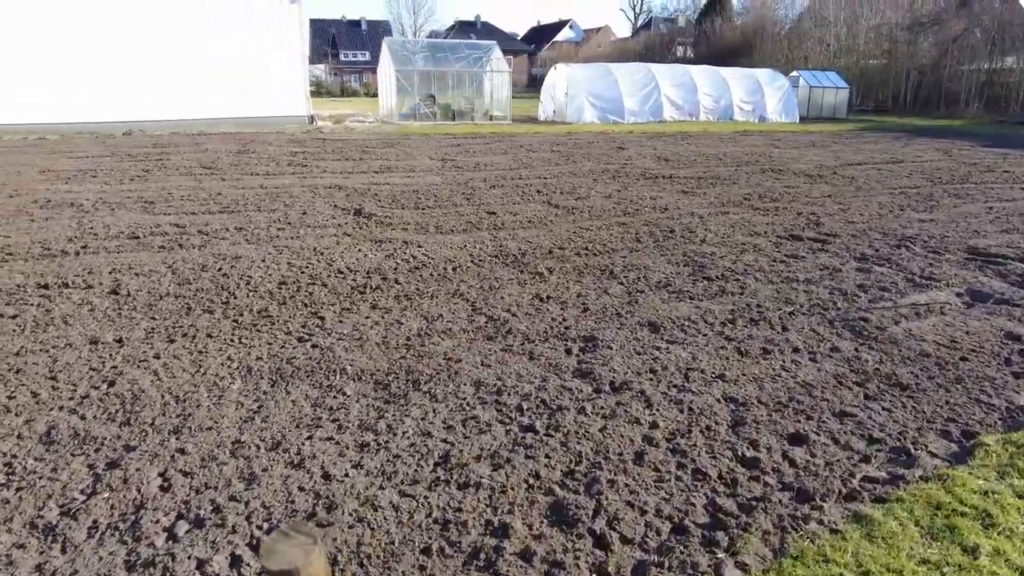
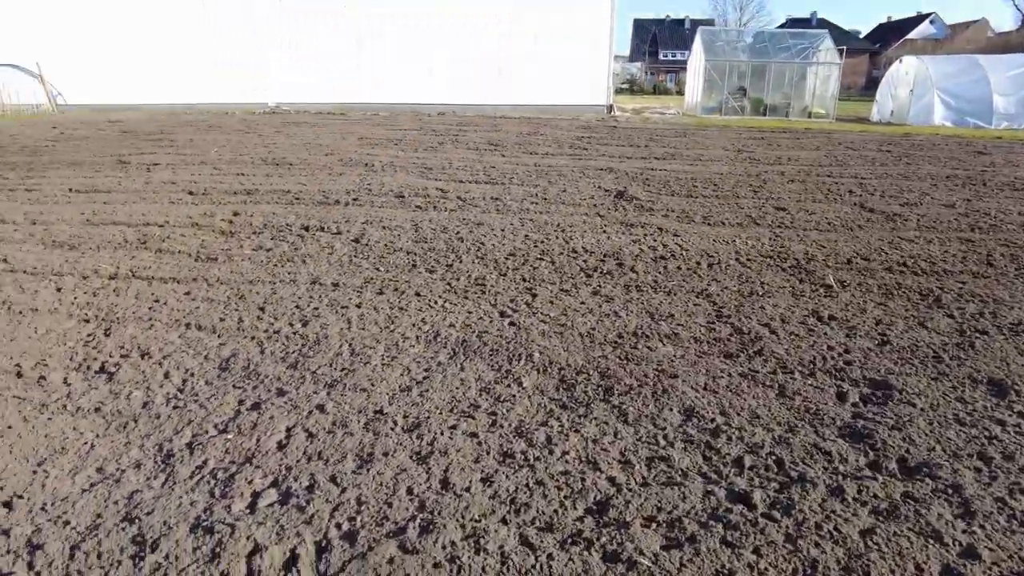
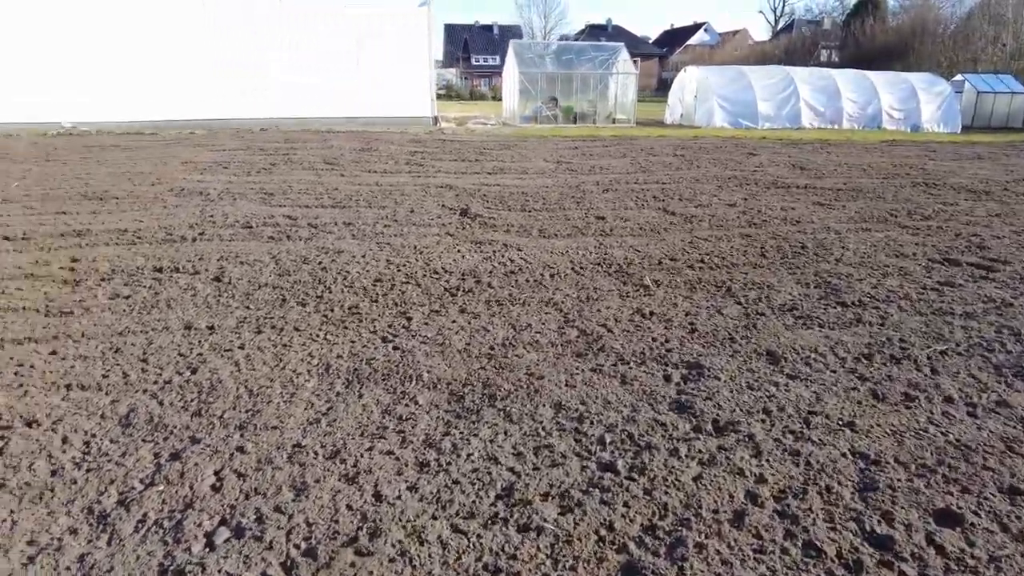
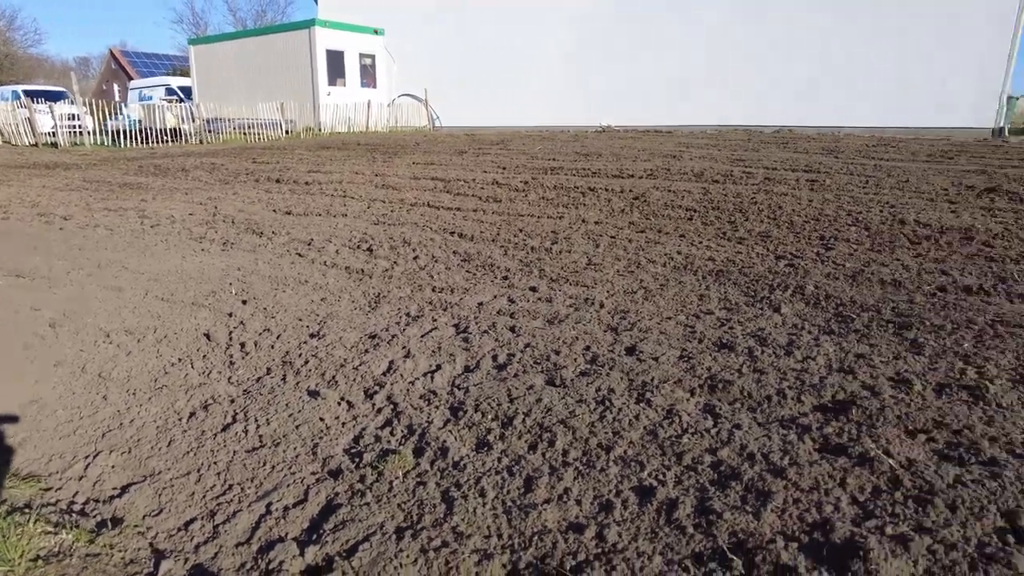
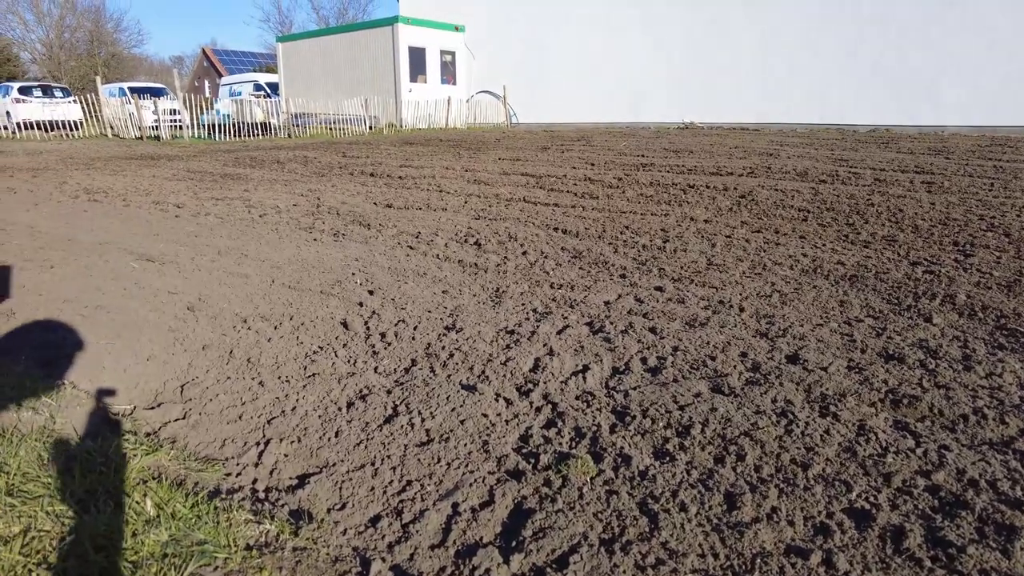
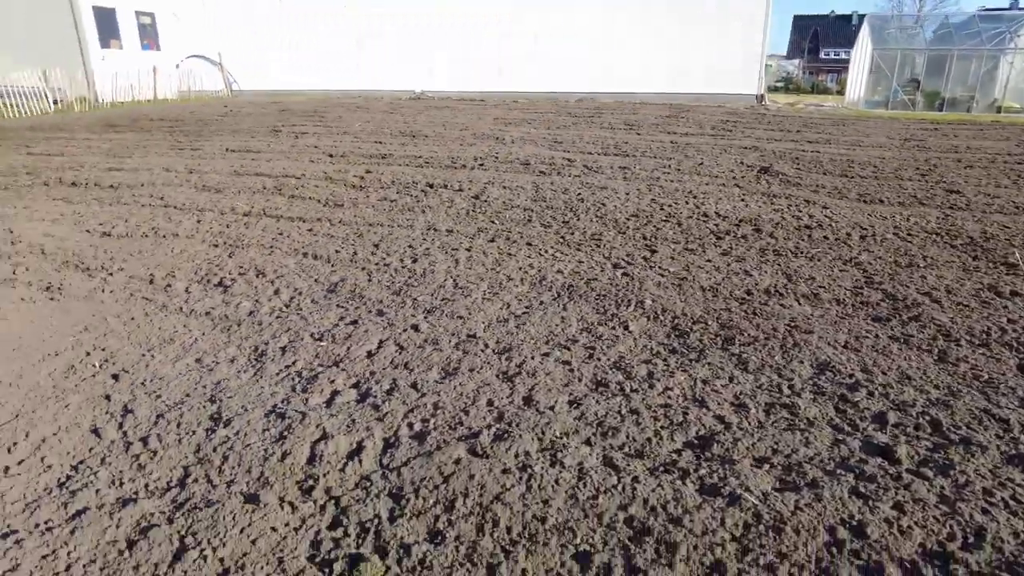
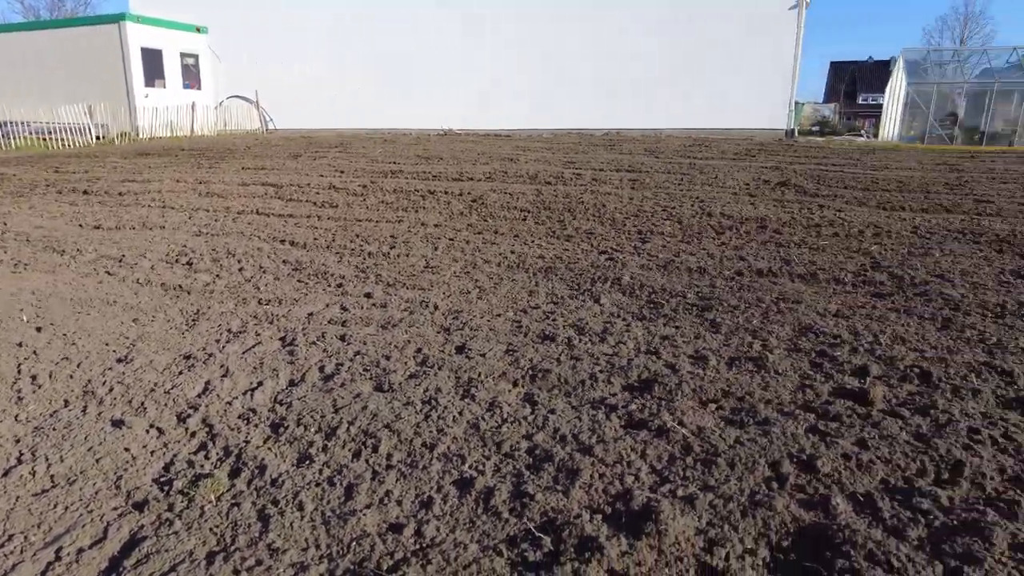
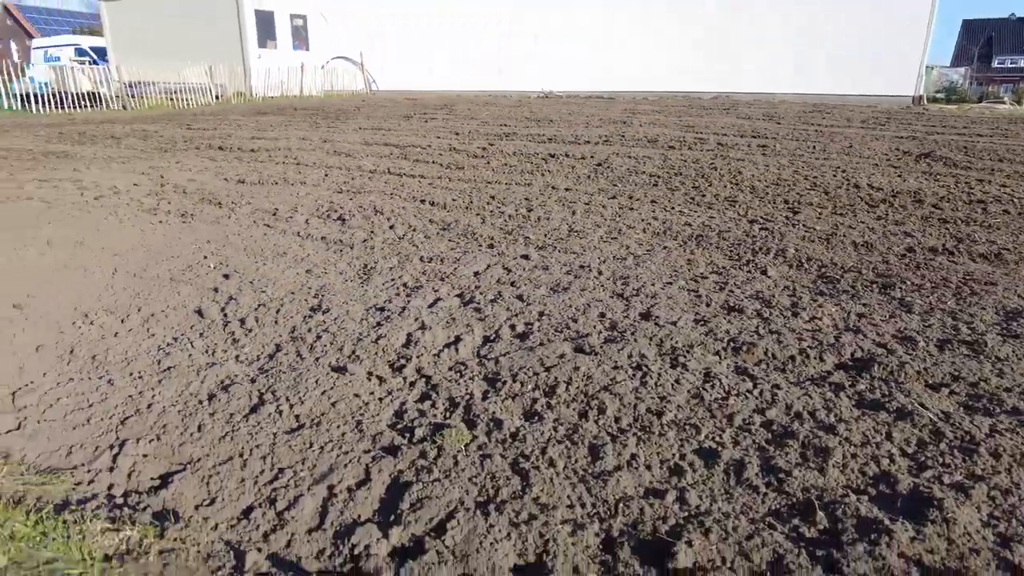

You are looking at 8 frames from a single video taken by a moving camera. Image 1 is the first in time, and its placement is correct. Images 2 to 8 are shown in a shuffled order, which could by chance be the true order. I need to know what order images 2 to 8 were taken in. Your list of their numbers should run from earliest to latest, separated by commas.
3, 2, 6, 8, 5, 4, 7
